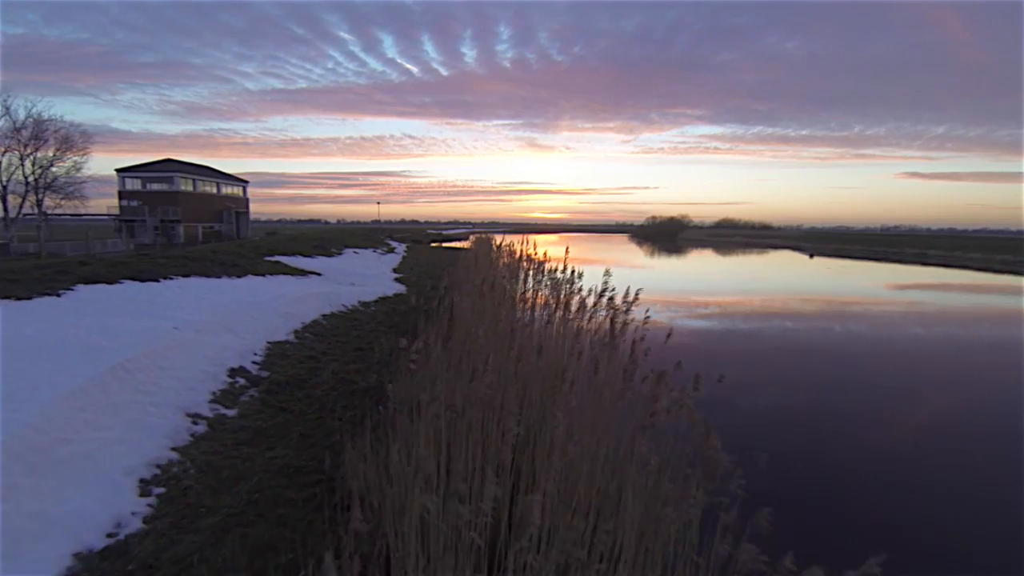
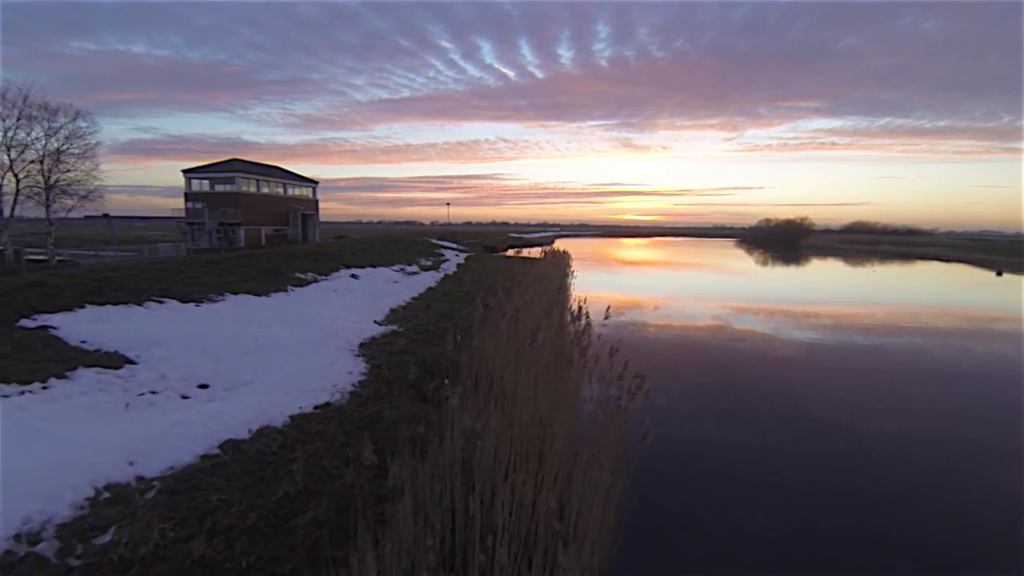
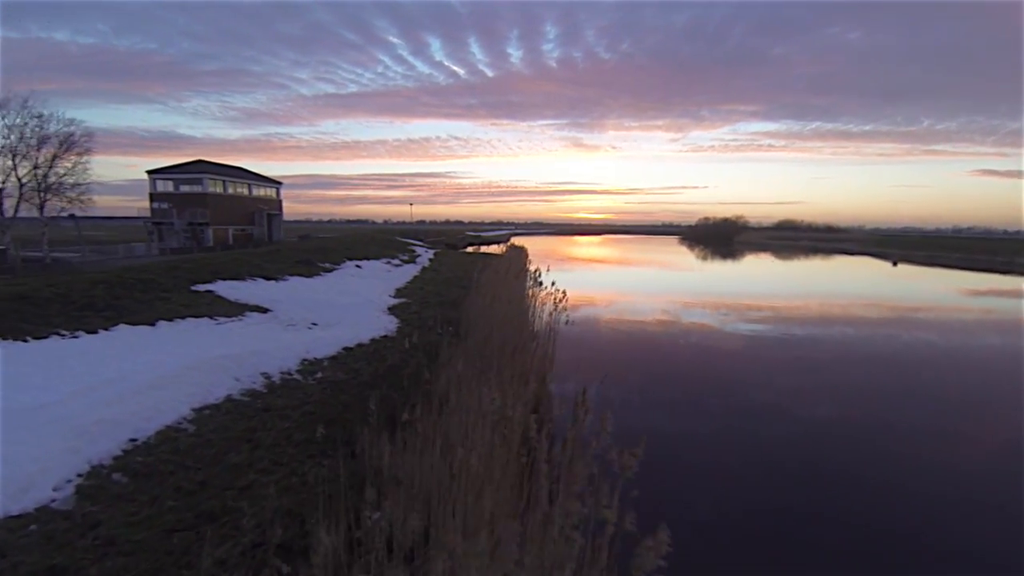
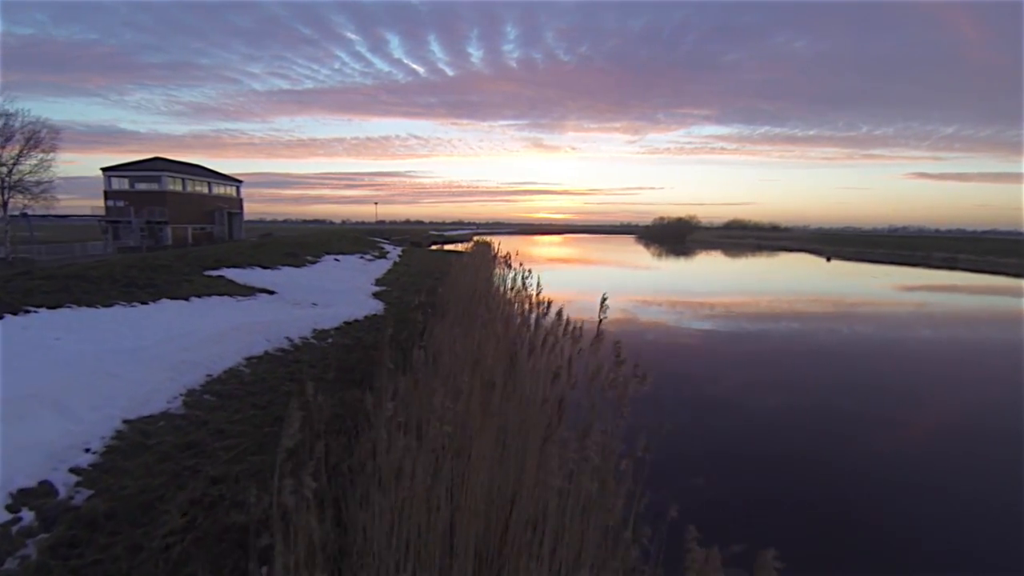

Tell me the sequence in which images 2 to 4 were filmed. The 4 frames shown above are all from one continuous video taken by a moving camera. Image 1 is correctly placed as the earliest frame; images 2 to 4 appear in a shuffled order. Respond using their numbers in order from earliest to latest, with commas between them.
4, 3, 2
